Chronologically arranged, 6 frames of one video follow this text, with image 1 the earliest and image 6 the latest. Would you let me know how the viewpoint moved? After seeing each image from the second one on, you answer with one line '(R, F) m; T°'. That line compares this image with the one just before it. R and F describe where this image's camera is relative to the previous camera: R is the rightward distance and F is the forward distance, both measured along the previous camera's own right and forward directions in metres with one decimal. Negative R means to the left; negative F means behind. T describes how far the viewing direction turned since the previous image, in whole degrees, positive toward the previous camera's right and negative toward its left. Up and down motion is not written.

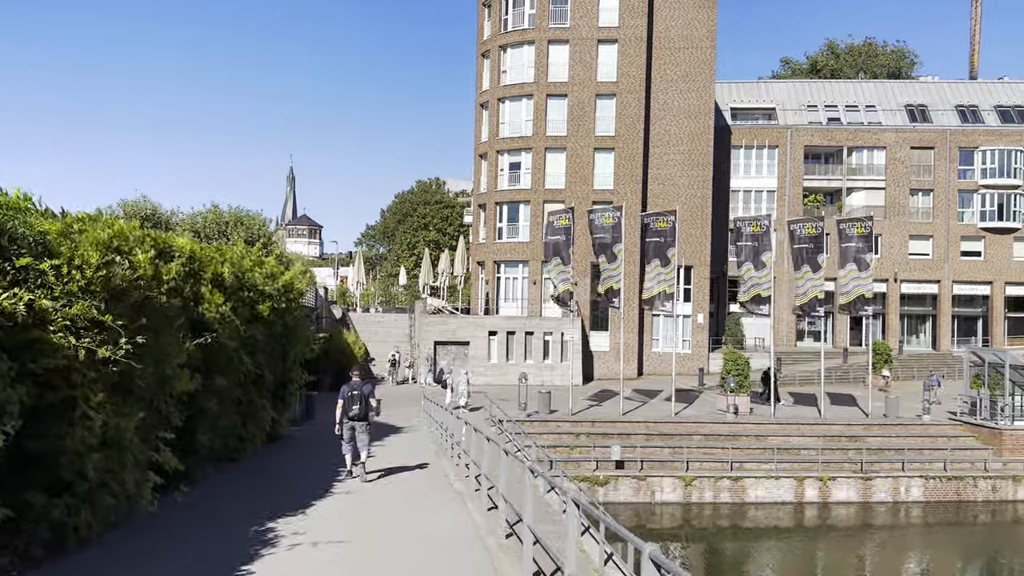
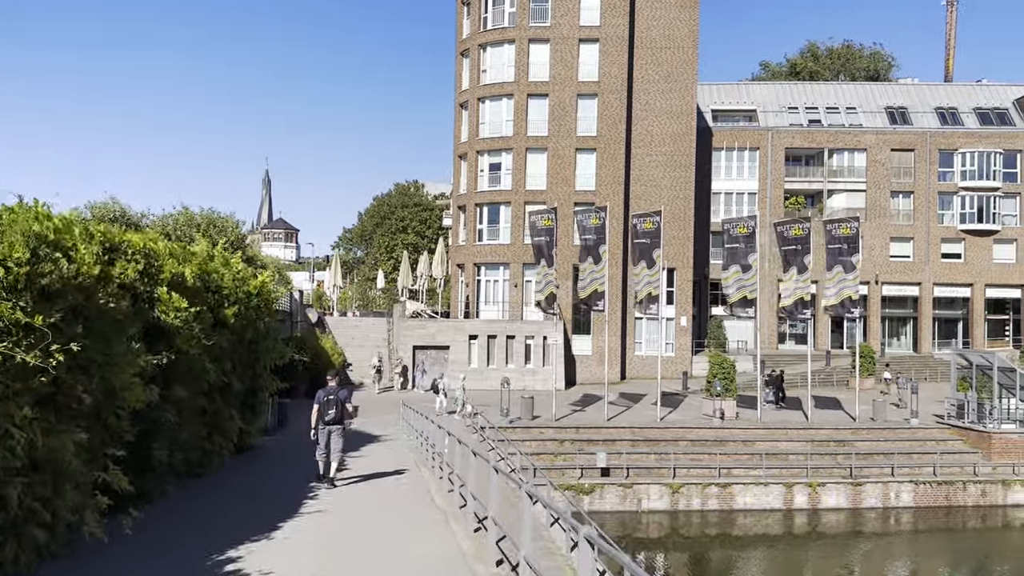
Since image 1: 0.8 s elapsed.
(-0.1, +0.8) m; +2°
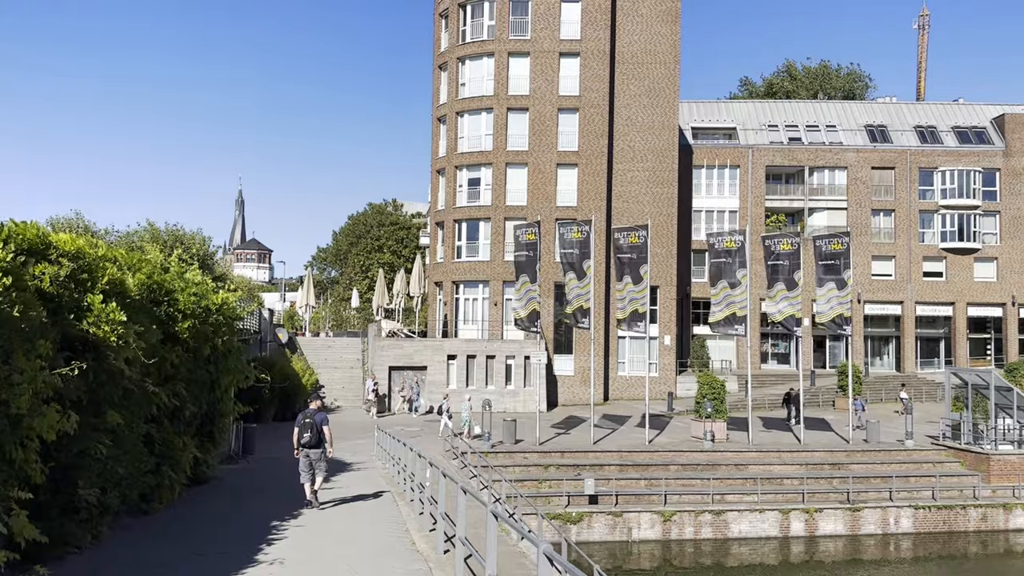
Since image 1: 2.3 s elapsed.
(-0.2, +1.3) m; +2°
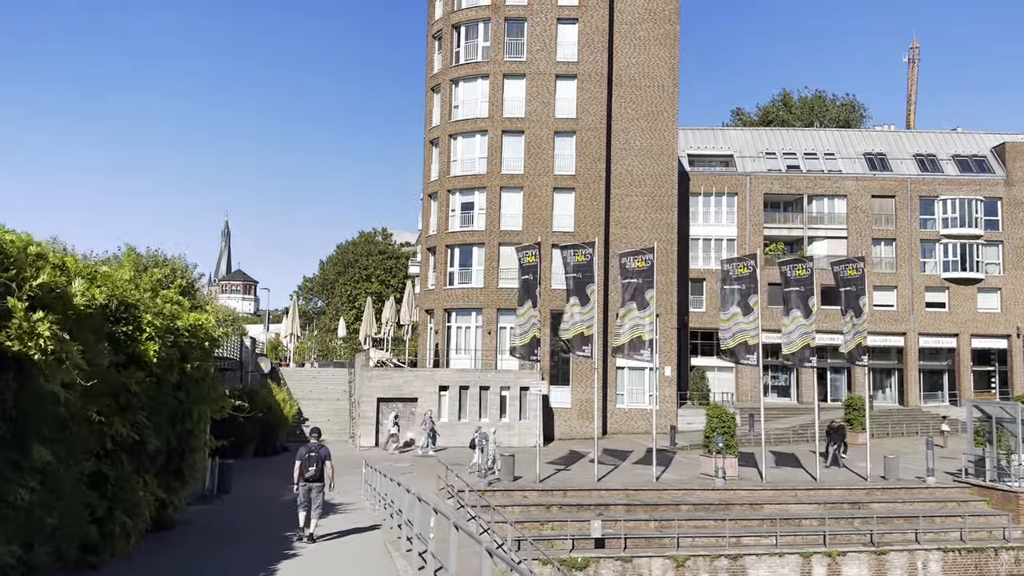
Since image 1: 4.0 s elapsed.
(-0.3, +1.6) m; +1°
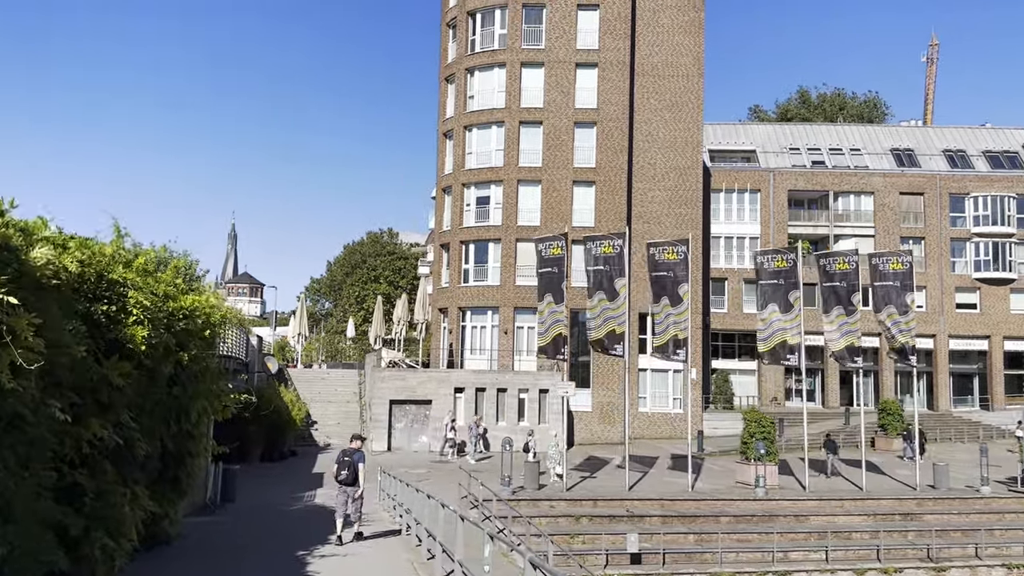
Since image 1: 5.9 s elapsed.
(-0.6, +1.7) m; 0°
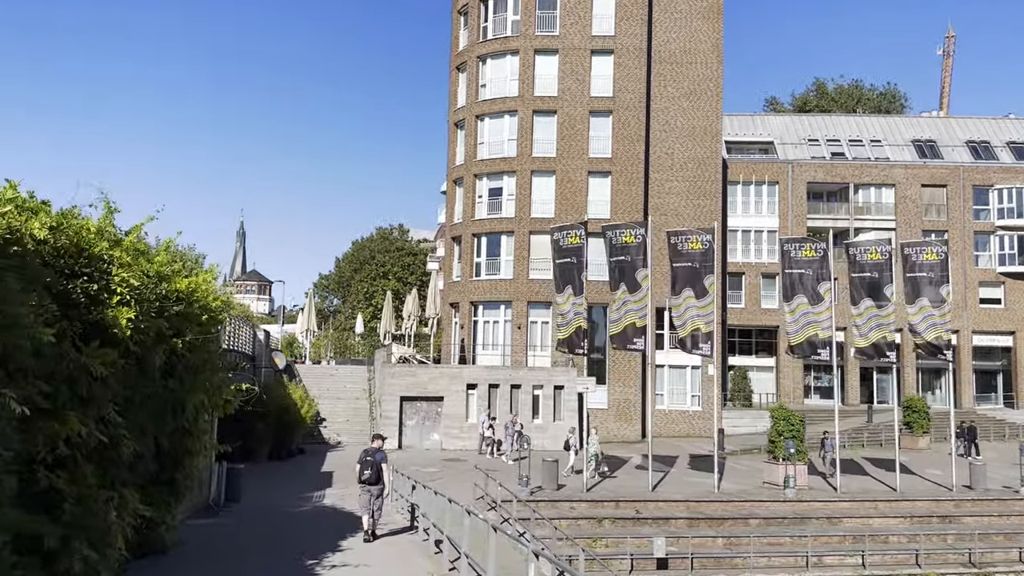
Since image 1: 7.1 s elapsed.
(-0.3, +1.0) m; -1°
